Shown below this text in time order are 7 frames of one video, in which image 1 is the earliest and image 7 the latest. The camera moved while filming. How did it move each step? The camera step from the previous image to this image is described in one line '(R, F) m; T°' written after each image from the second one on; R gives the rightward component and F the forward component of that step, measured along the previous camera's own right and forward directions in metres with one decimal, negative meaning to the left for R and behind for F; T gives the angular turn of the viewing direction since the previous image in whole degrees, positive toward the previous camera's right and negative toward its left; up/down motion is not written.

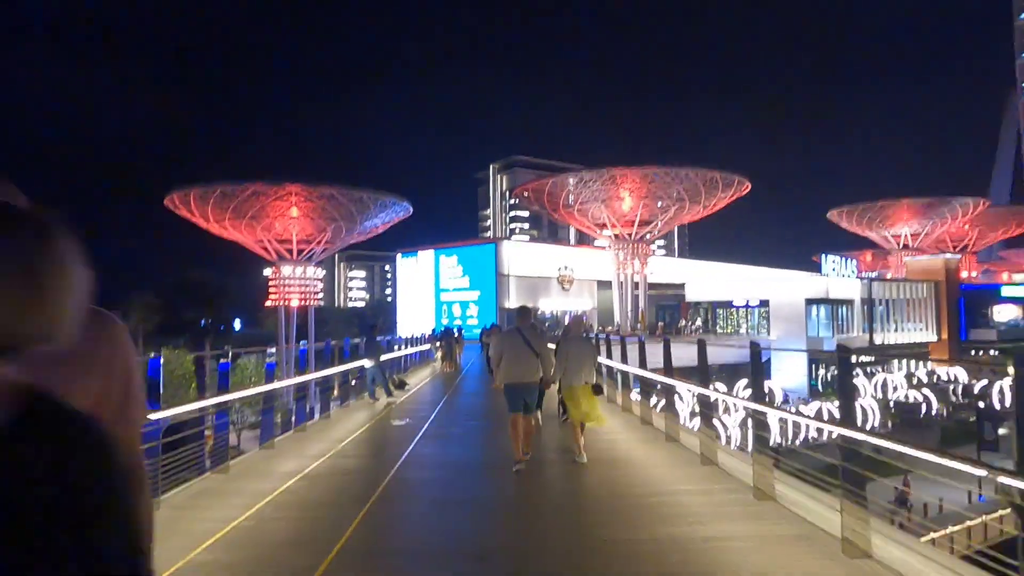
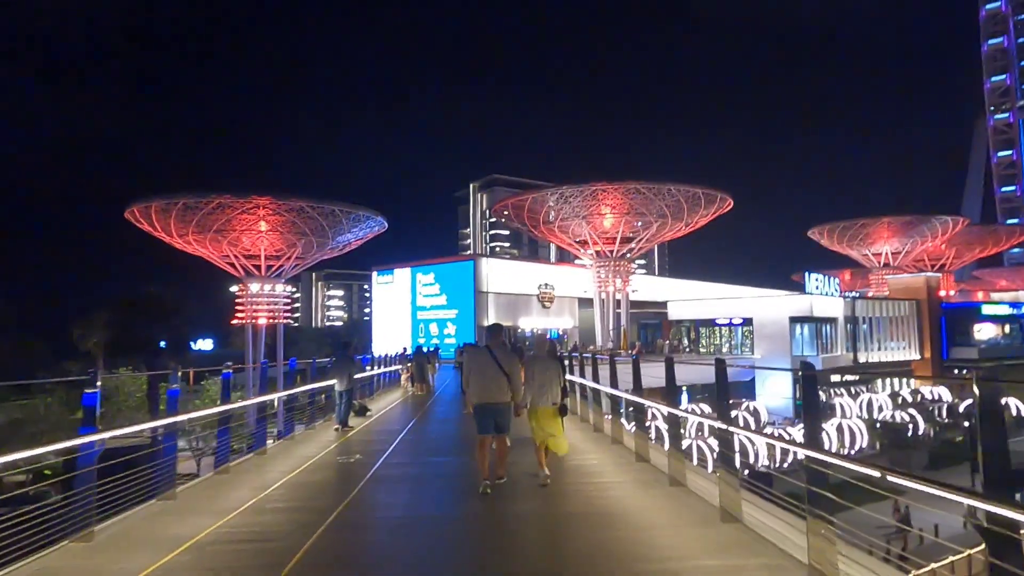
(+0.1, +1.2) m; +1°
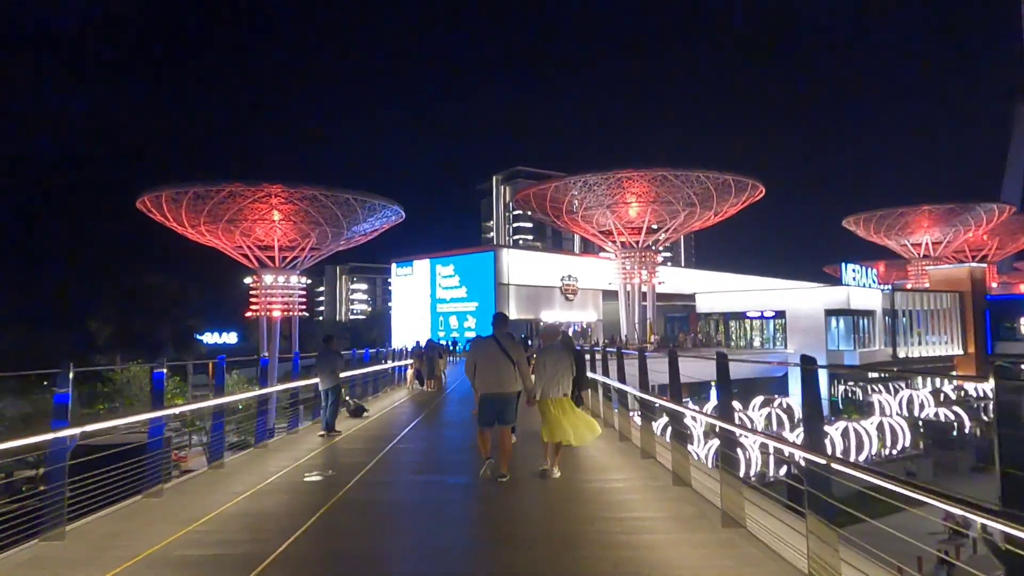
(+0.1, +1.4) m; -2°
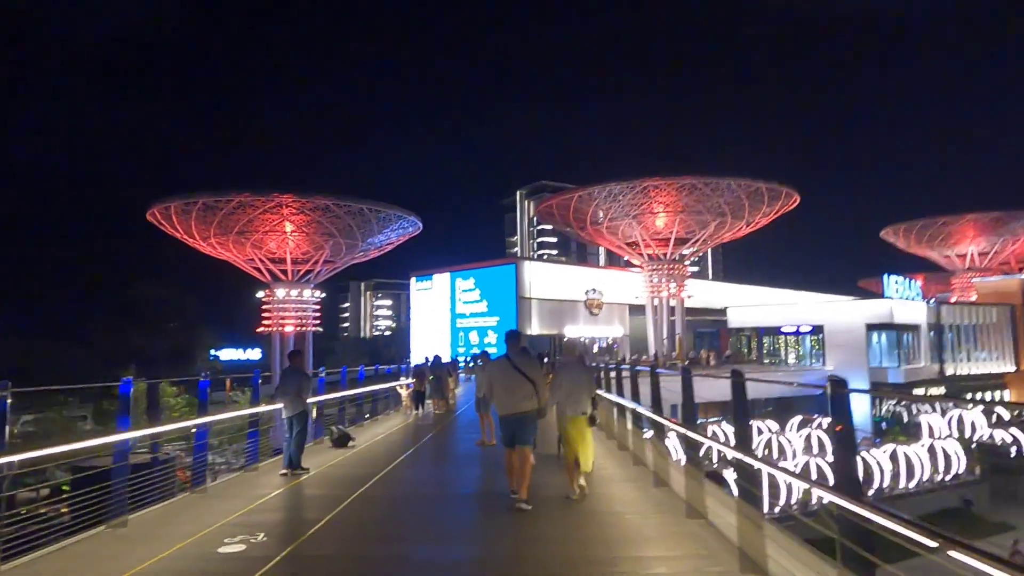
(+0.2, +1.7) m; -2°
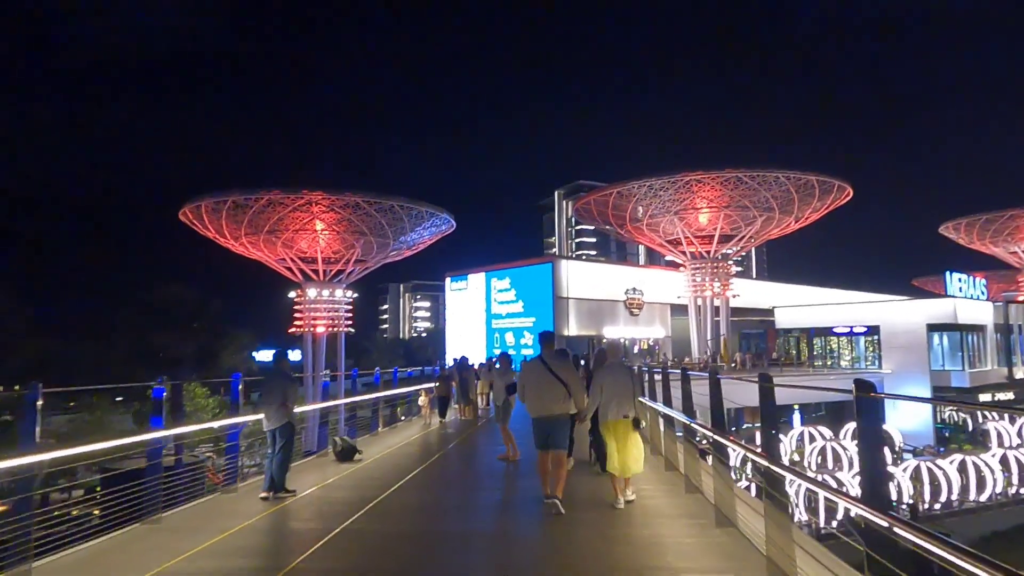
(+0.1, +1.3) m; -3°
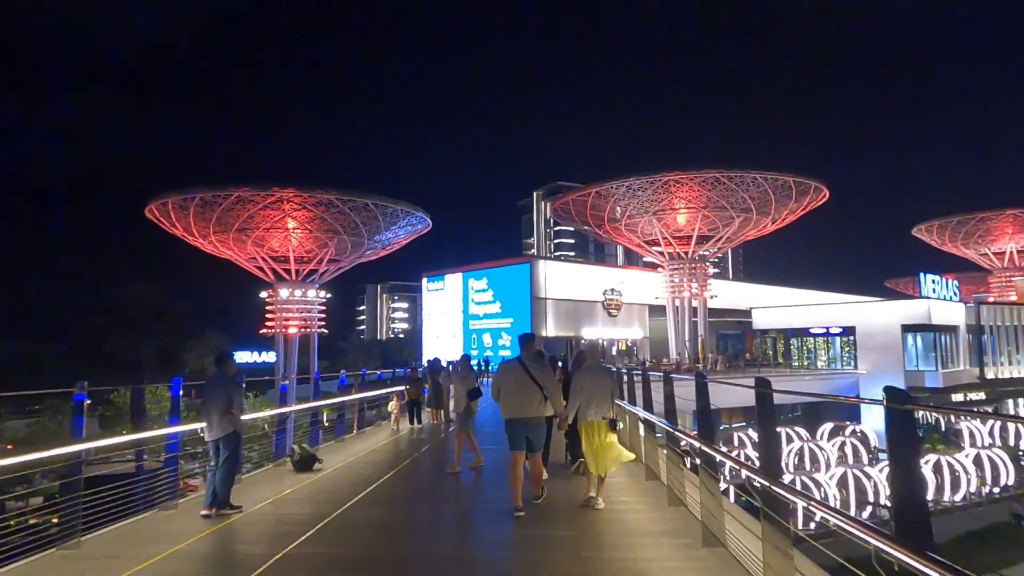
(+0.1, +0.4) m; +2°
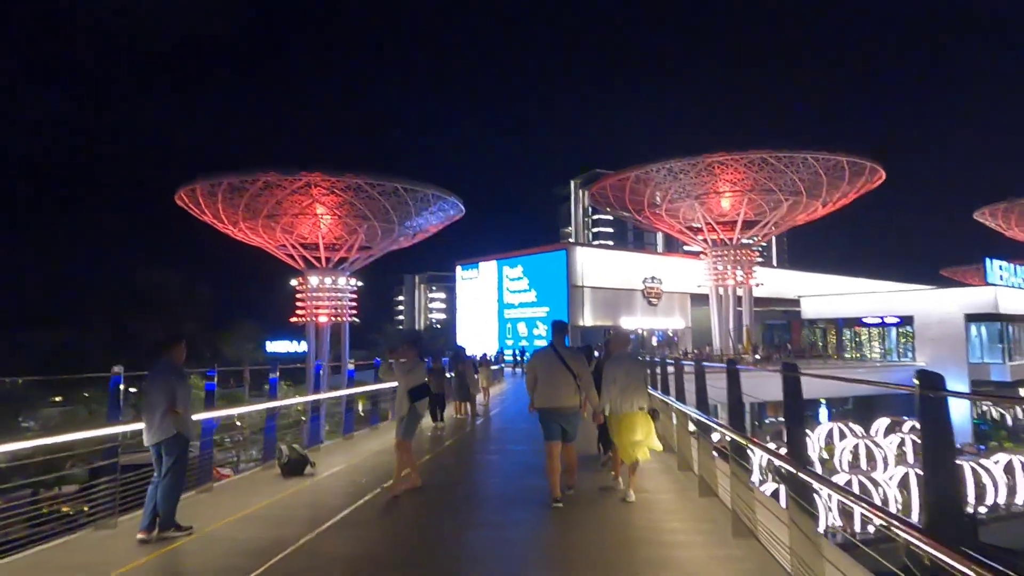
(+0.1, +1.3) m; -3°
